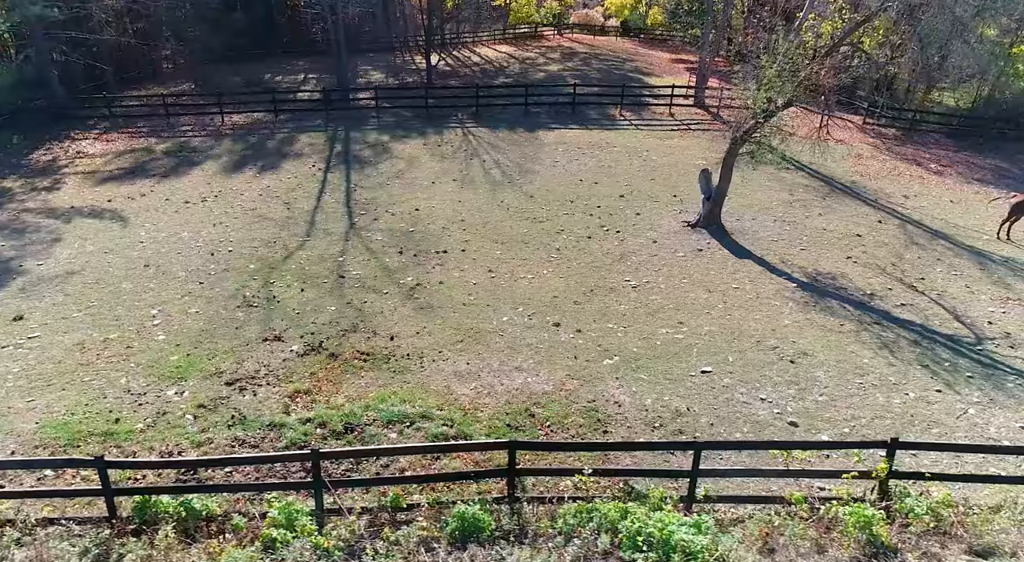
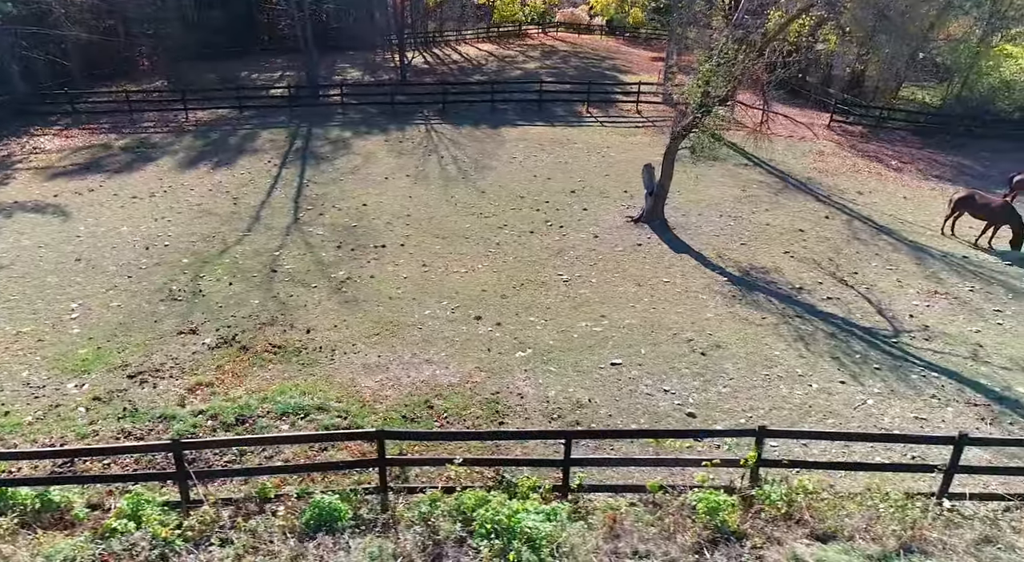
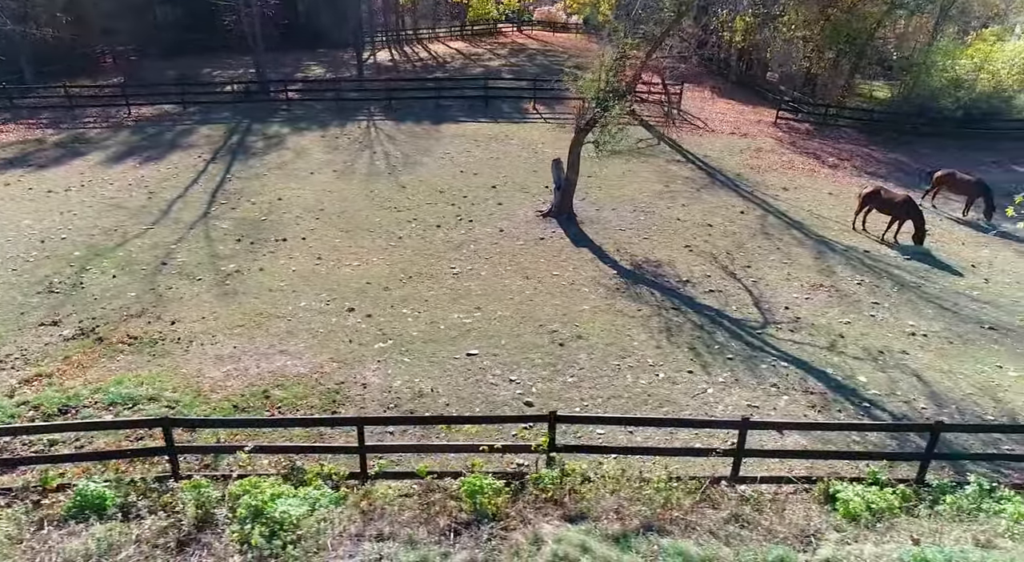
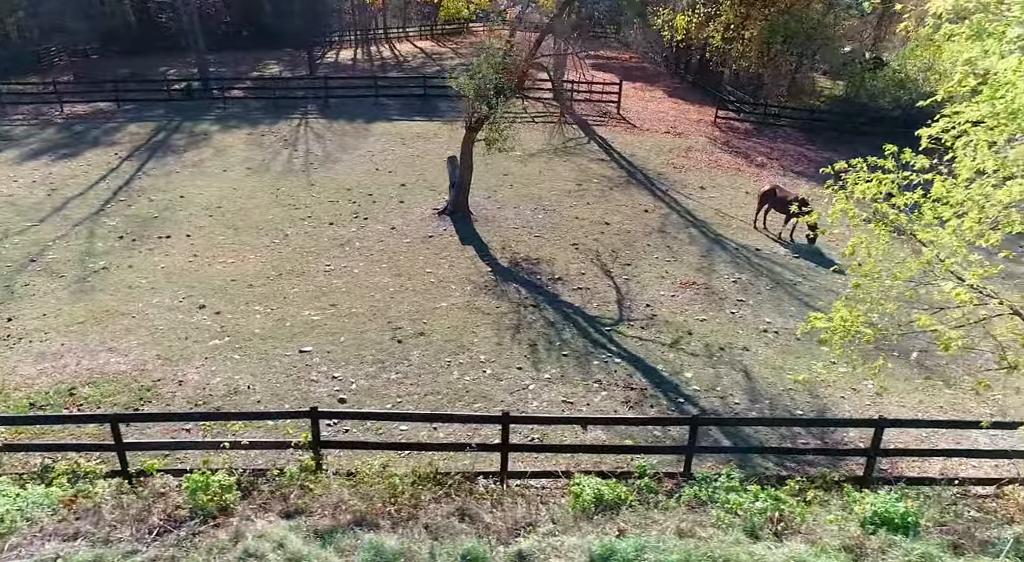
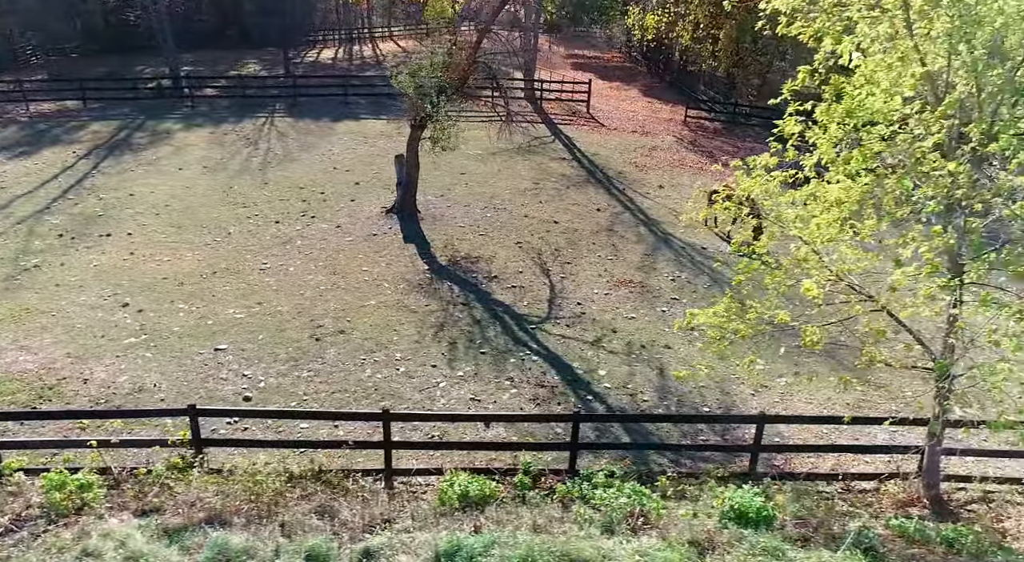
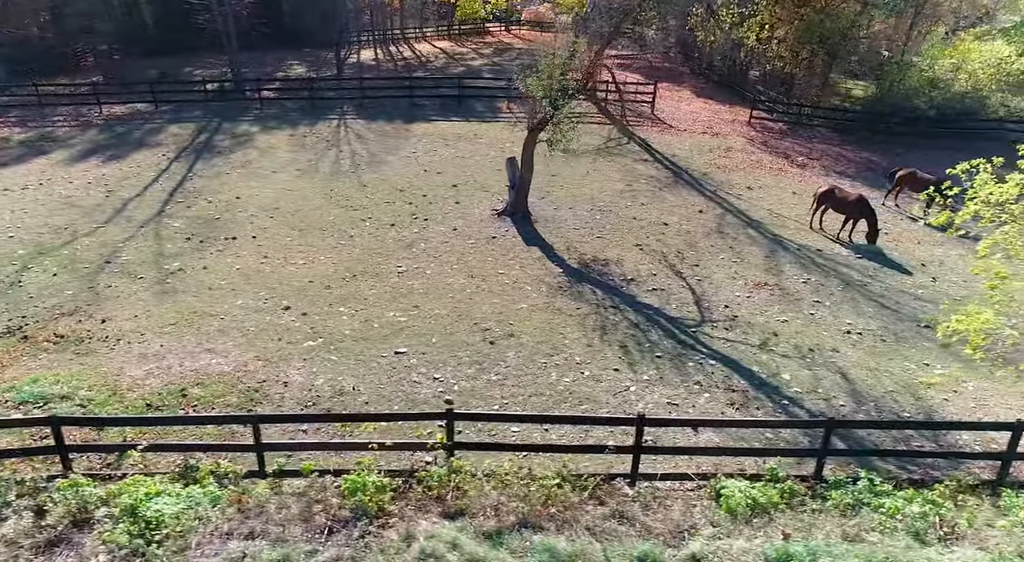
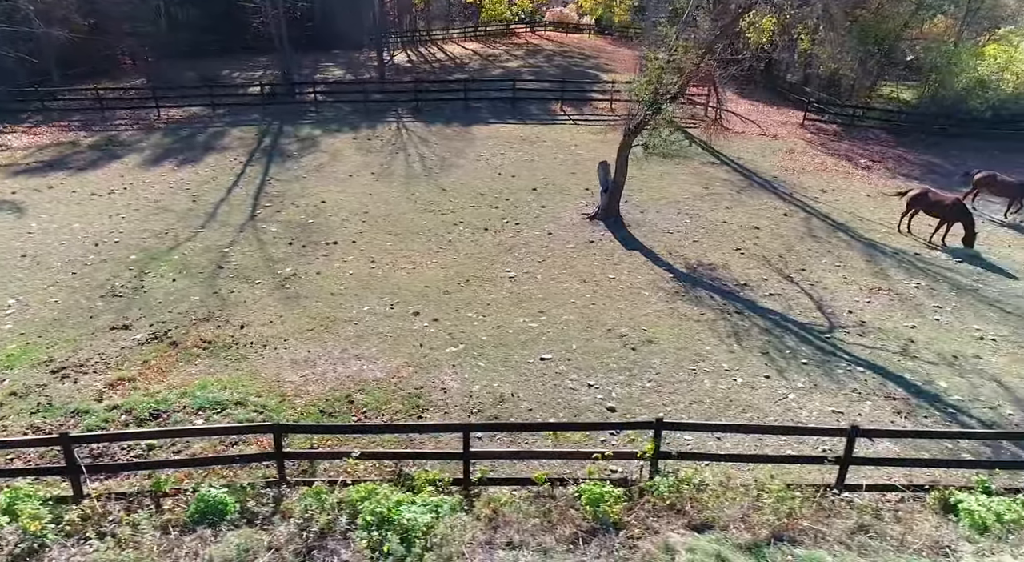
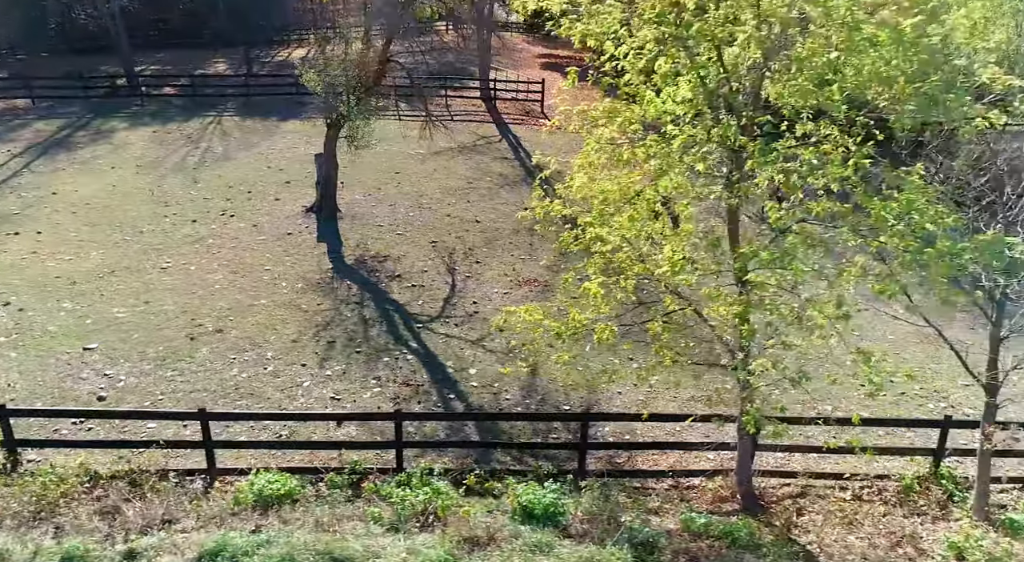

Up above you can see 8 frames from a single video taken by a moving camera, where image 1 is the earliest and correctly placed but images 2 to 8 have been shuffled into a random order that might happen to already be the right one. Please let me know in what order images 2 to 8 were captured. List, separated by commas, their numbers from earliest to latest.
2, 7, 3, 6, 4, 5, 8
